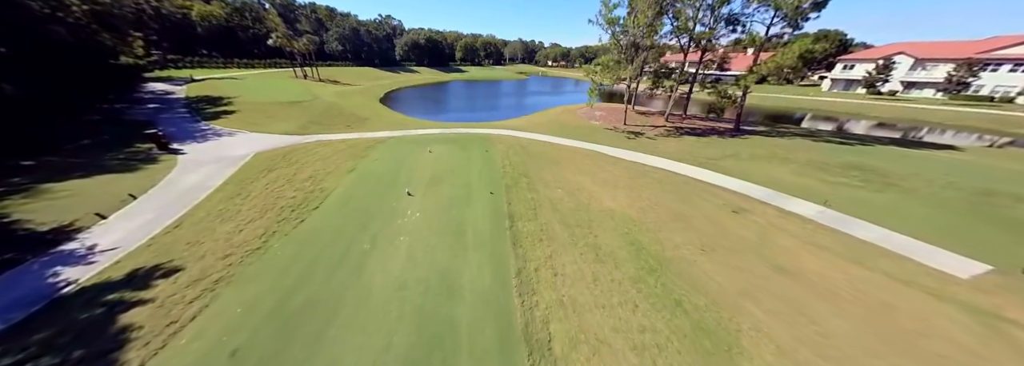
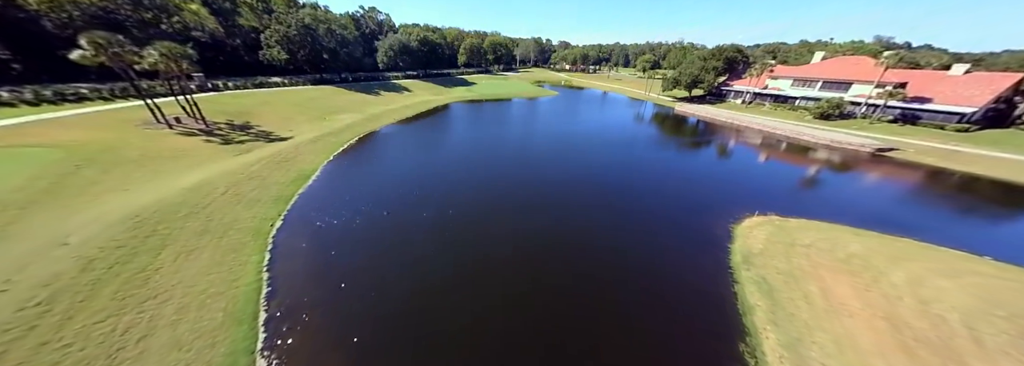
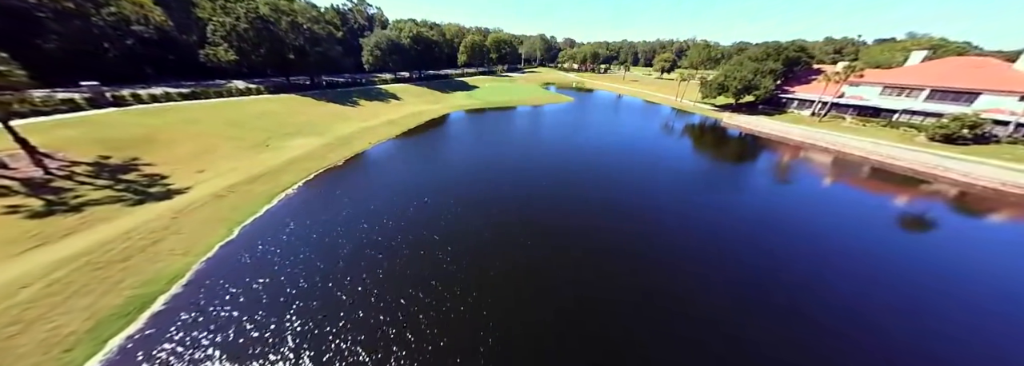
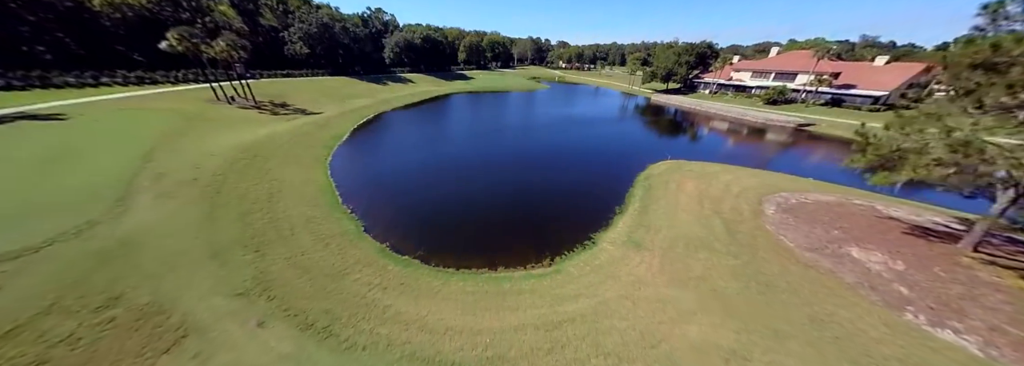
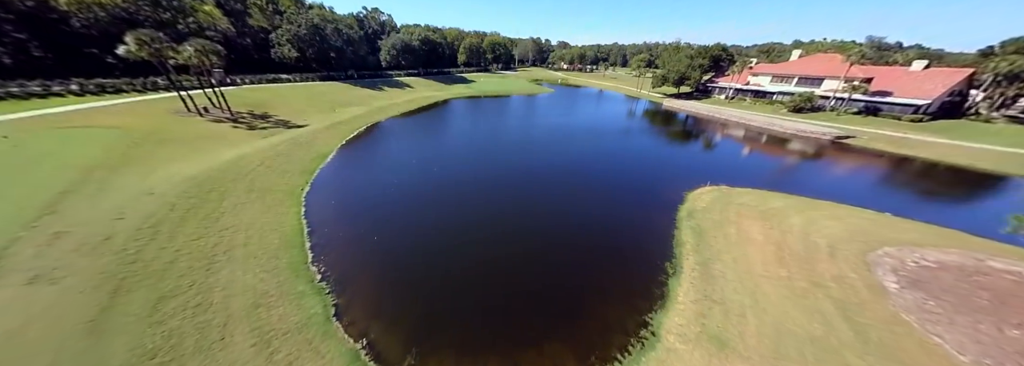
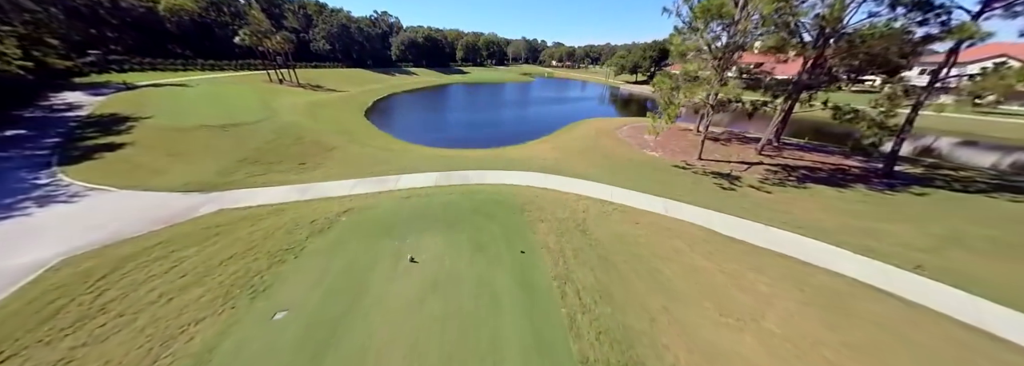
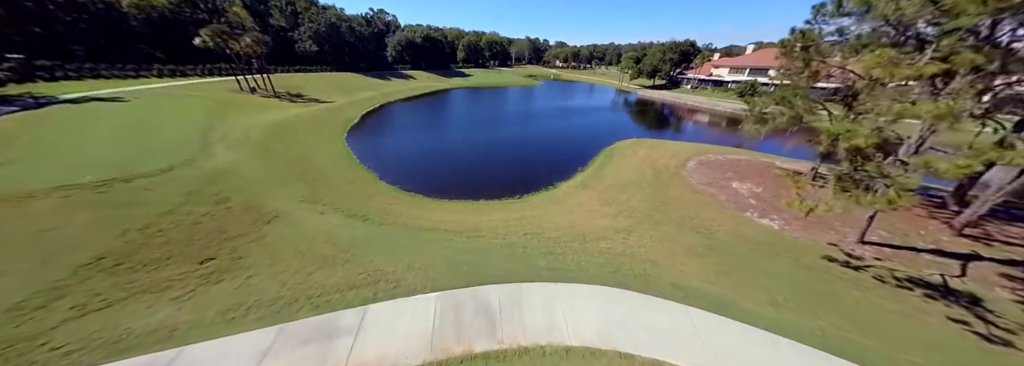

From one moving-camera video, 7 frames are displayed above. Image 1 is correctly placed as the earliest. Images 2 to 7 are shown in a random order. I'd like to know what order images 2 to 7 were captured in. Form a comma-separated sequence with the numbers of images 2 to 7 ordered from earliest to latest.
6, 7, 4, 5, 2, 3
